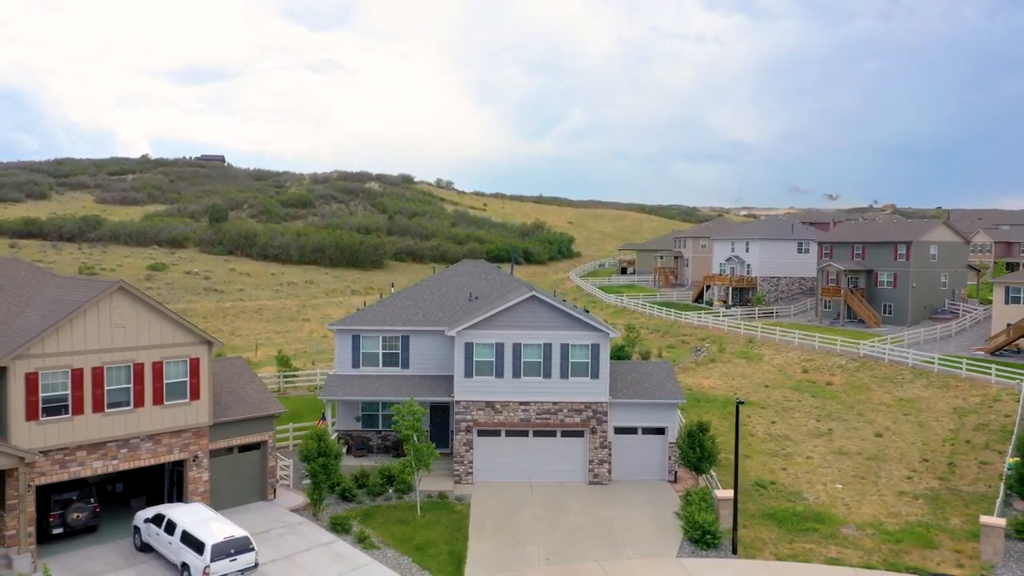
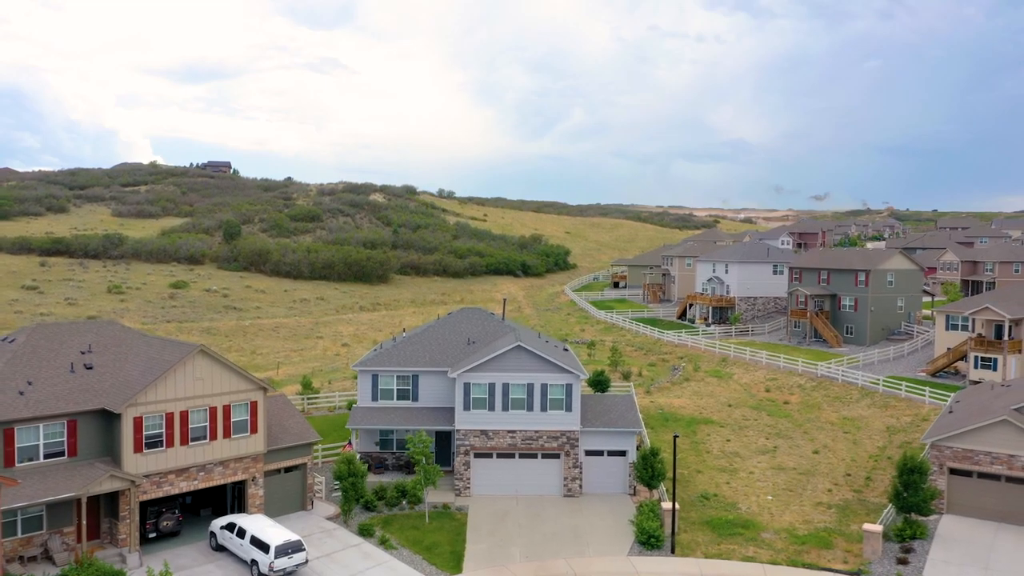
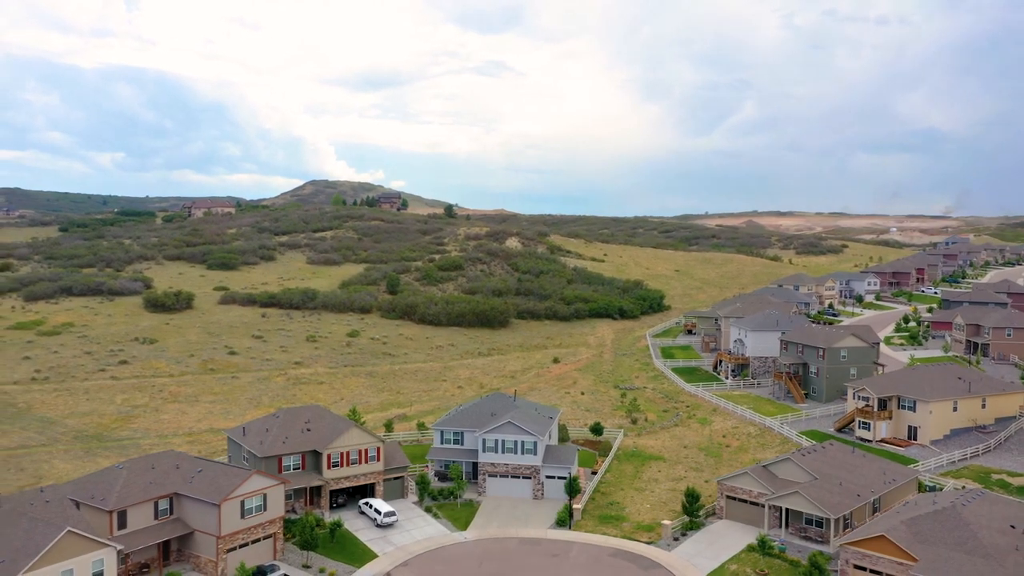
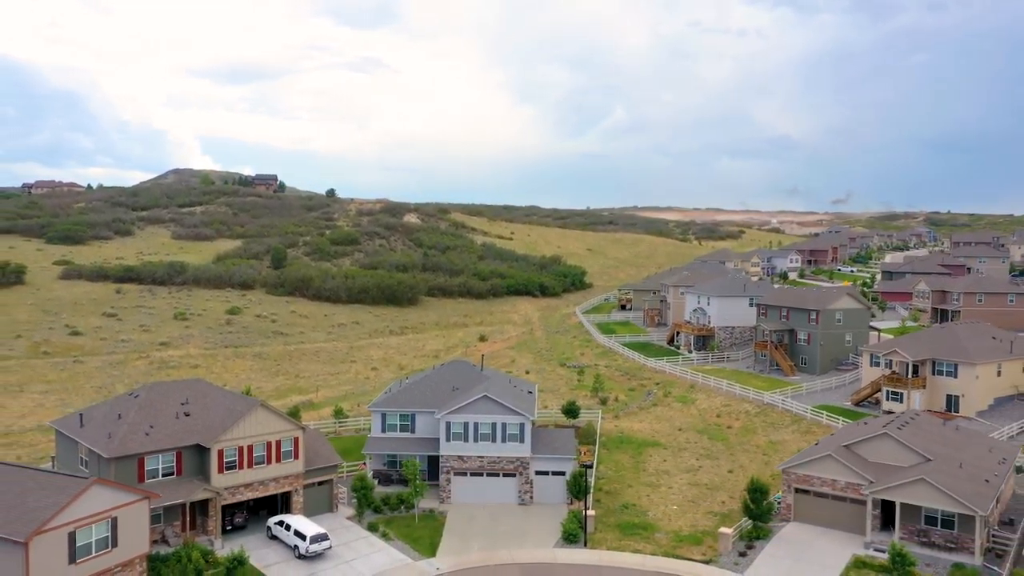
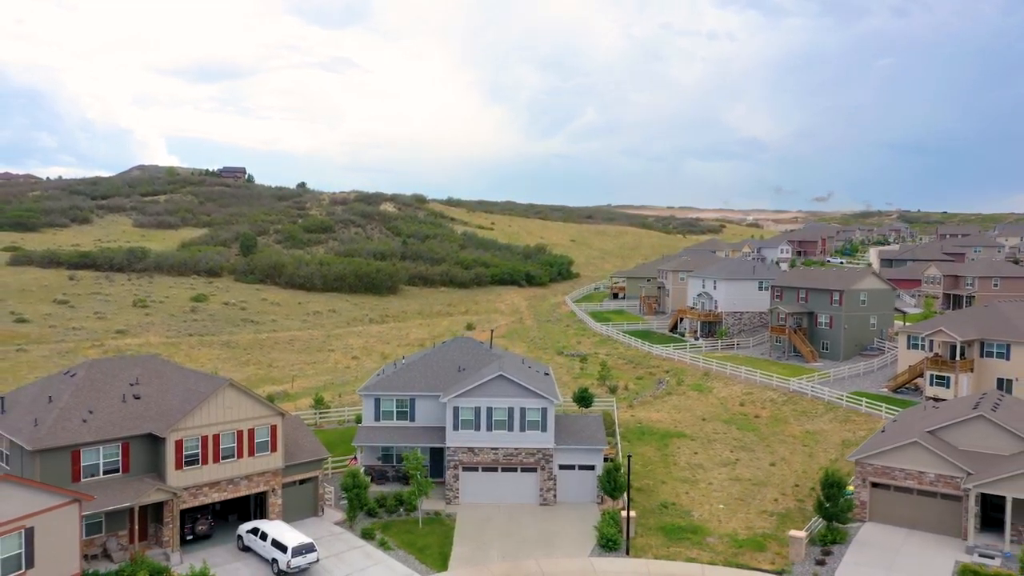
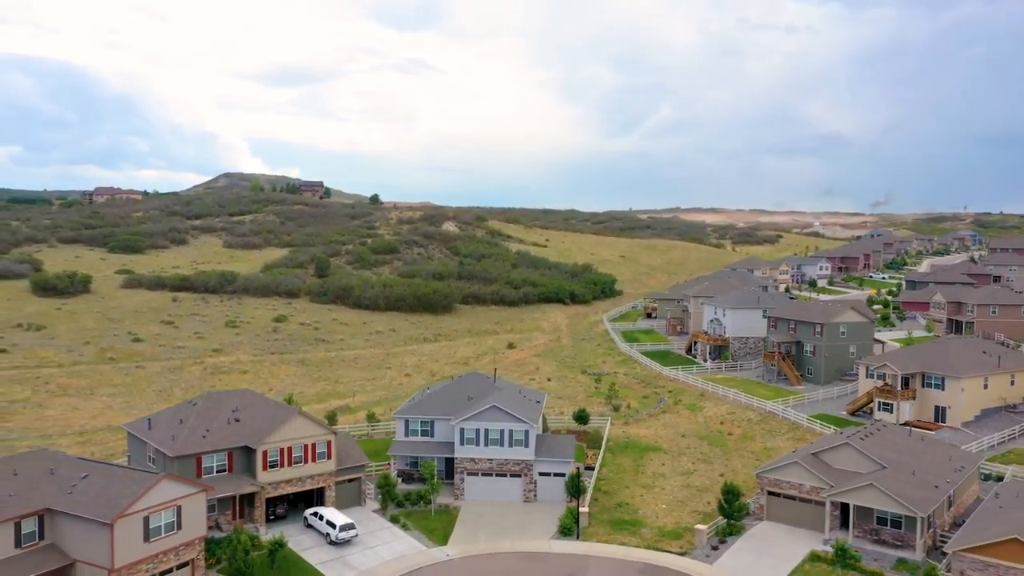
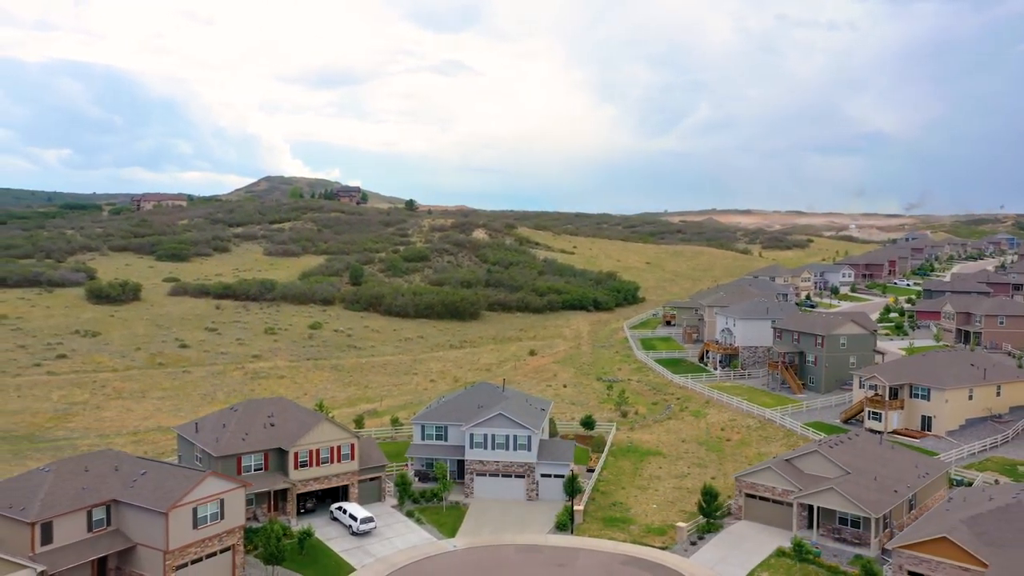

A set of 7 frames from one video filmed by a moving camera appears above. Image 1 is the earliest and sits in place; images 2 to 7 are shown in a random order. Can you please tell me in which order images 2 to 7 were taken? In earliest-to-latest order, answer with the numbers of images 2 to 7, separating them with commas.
2, 5, 4, 6, 7, 3
